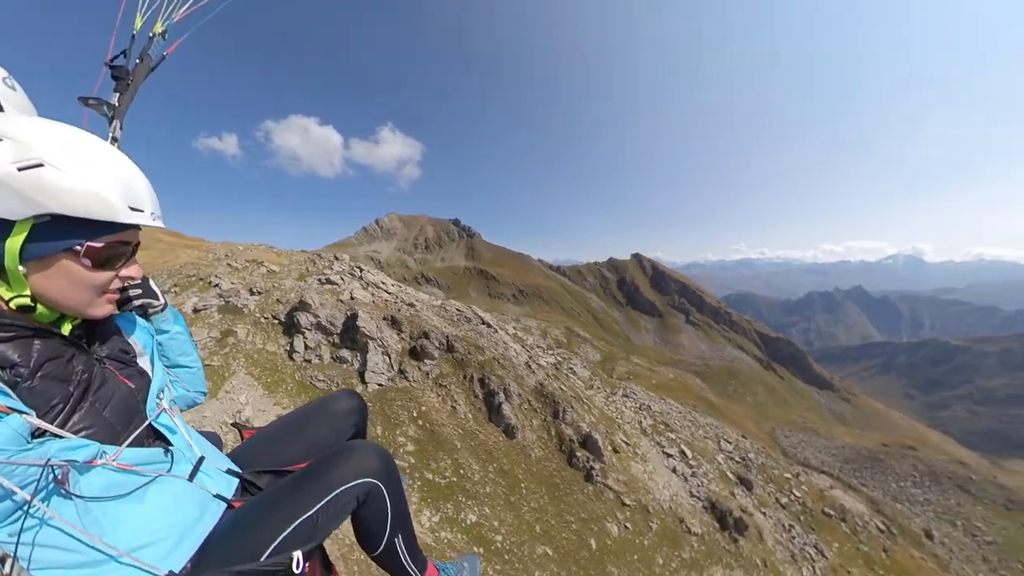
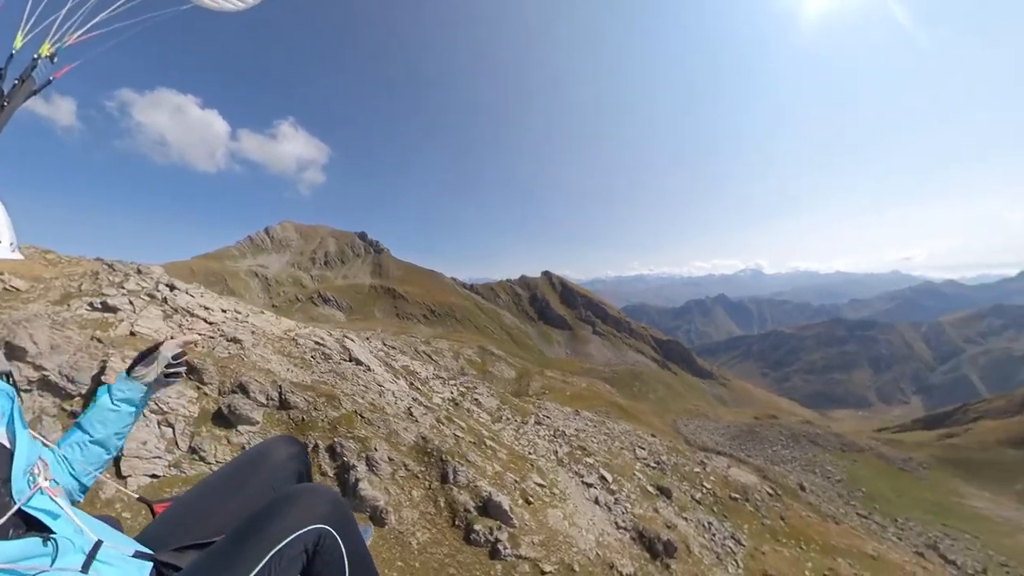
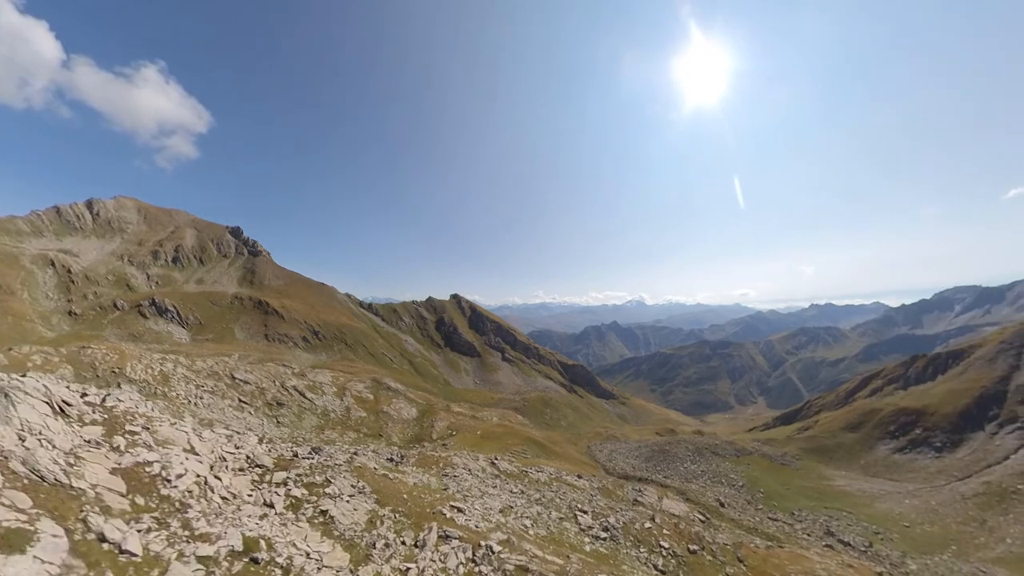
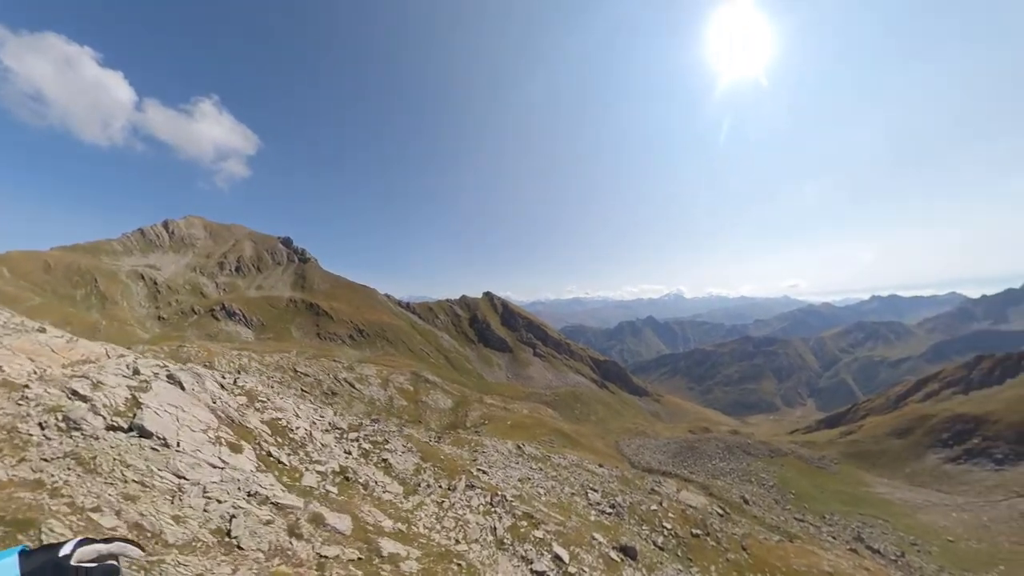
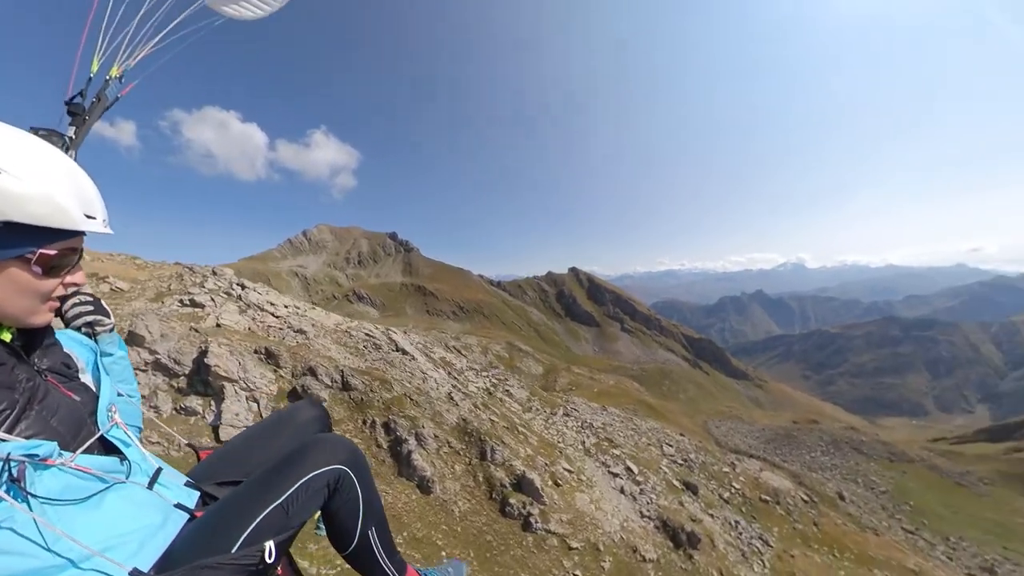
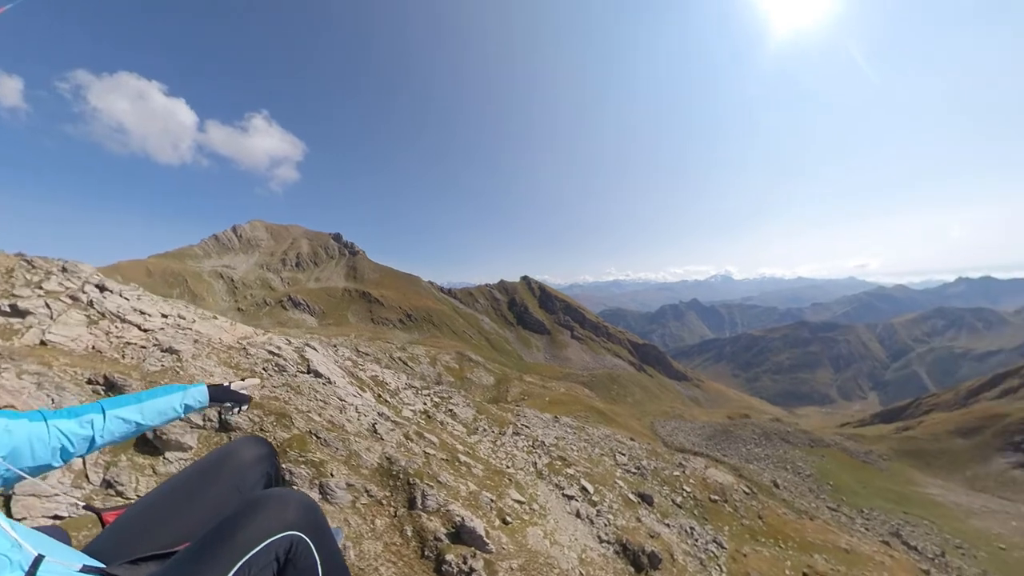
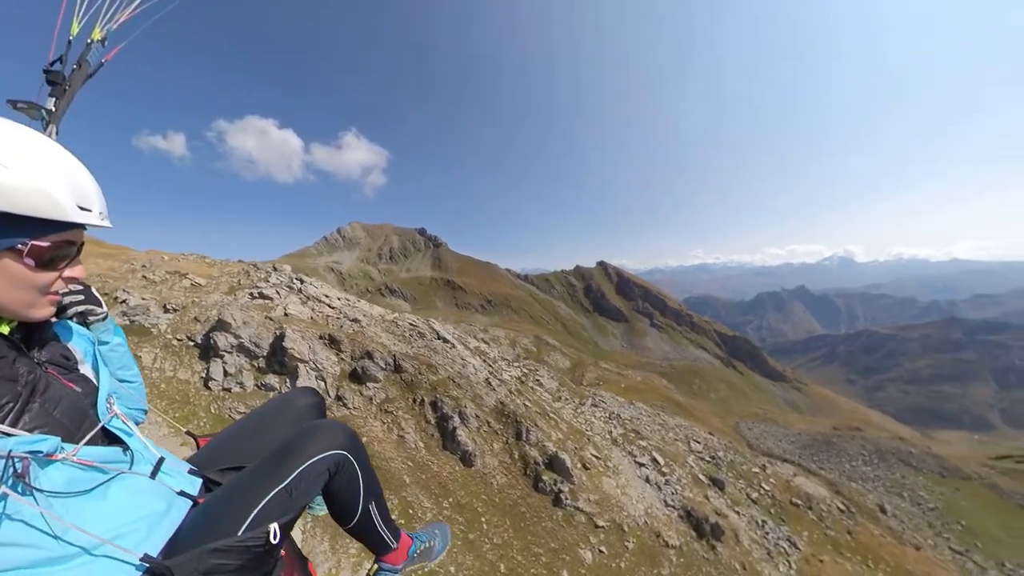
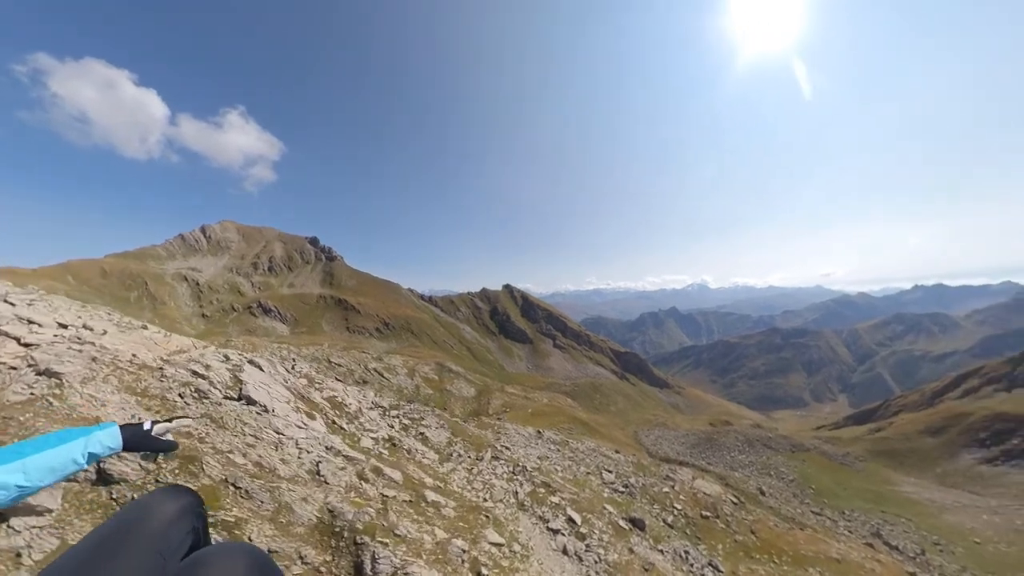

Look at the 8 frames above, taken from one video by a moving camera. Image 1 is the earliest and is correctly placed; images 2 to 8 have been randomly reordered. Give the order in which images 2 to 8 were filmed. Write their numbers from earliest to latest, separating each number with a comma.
7, 5, 2, 6, 8, 4, 3
